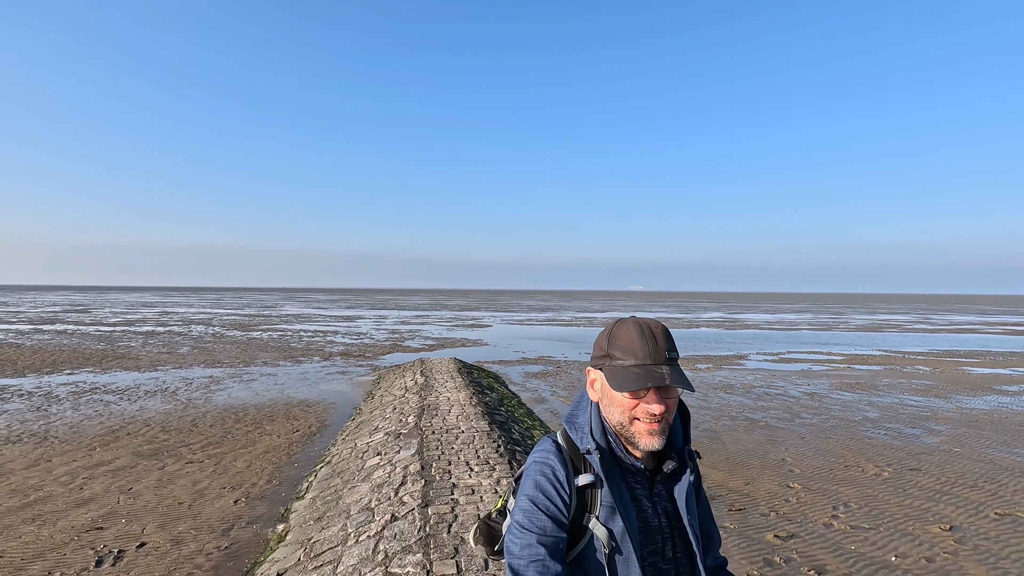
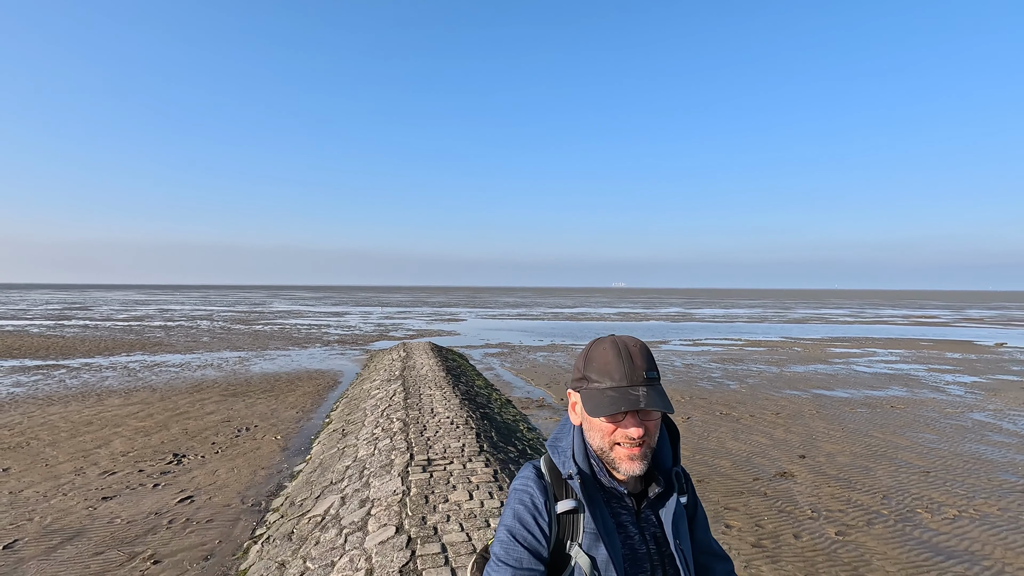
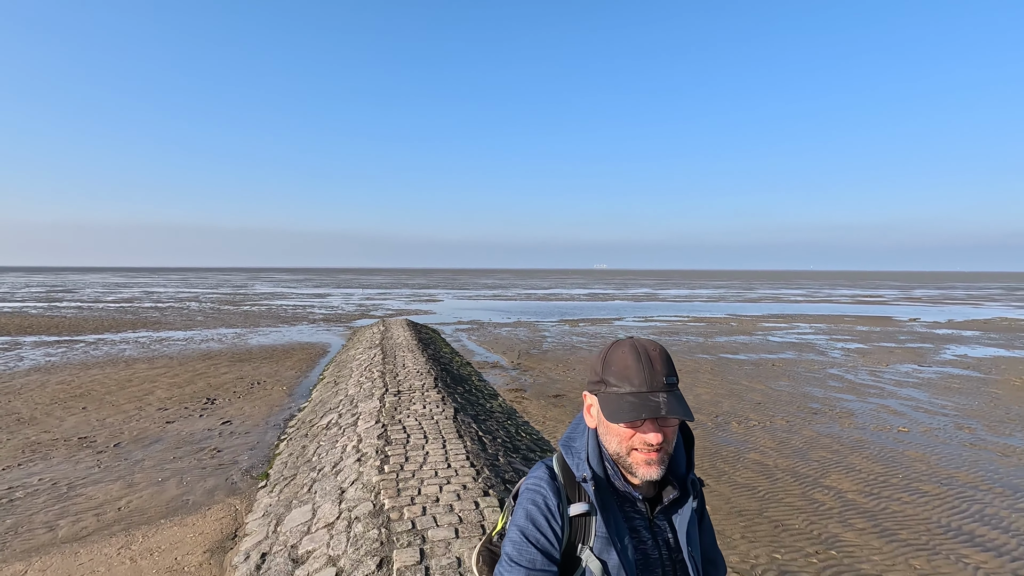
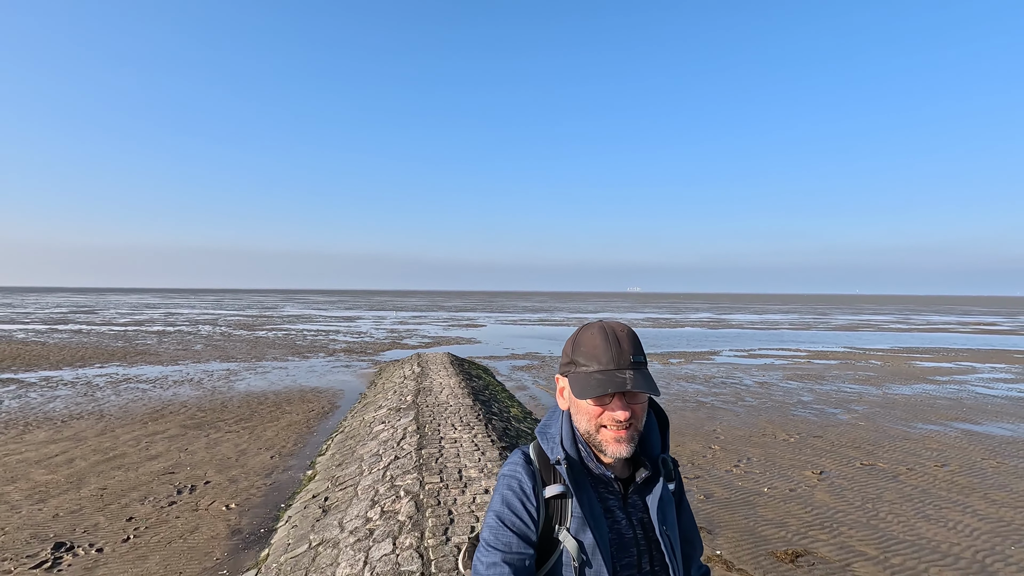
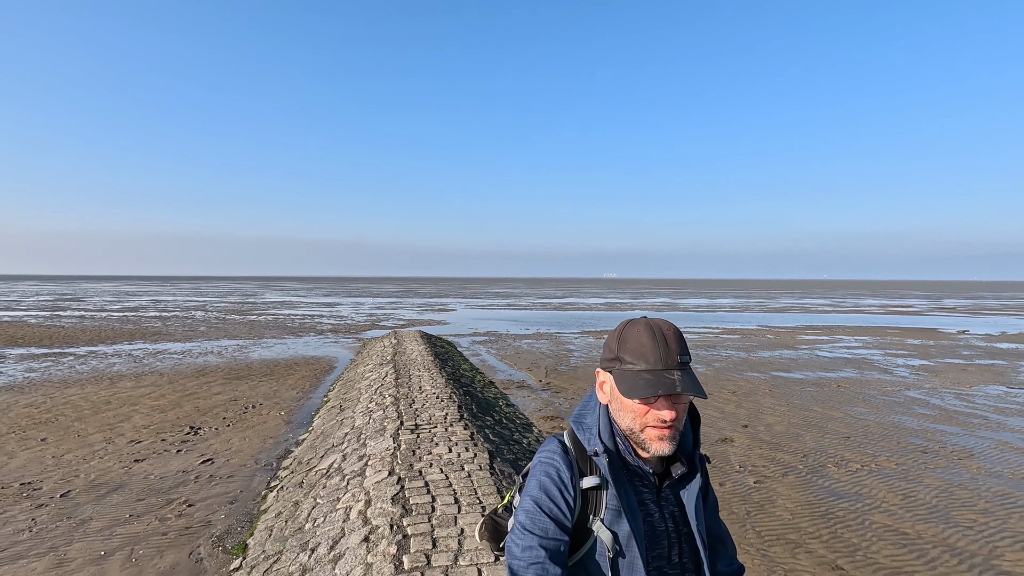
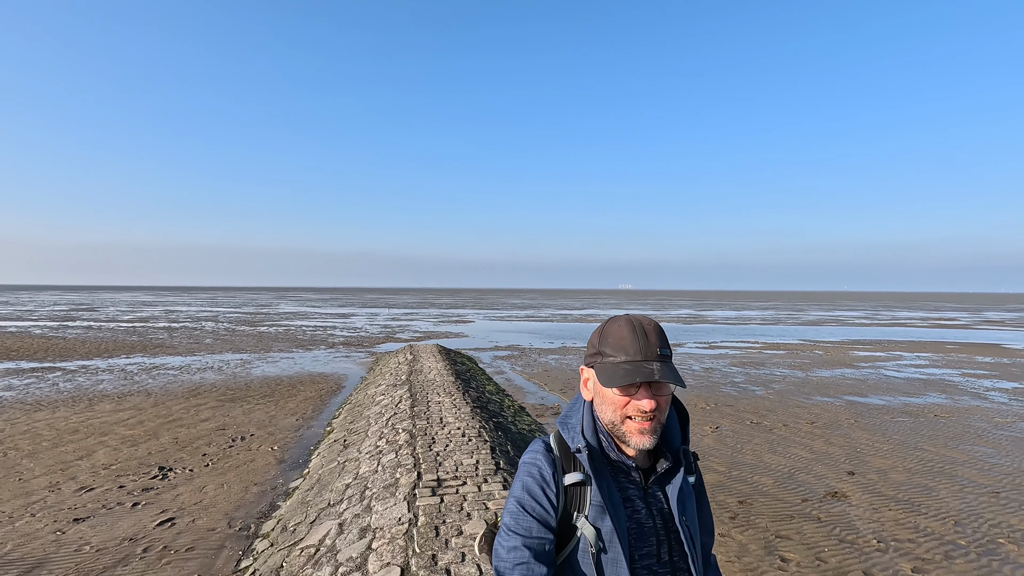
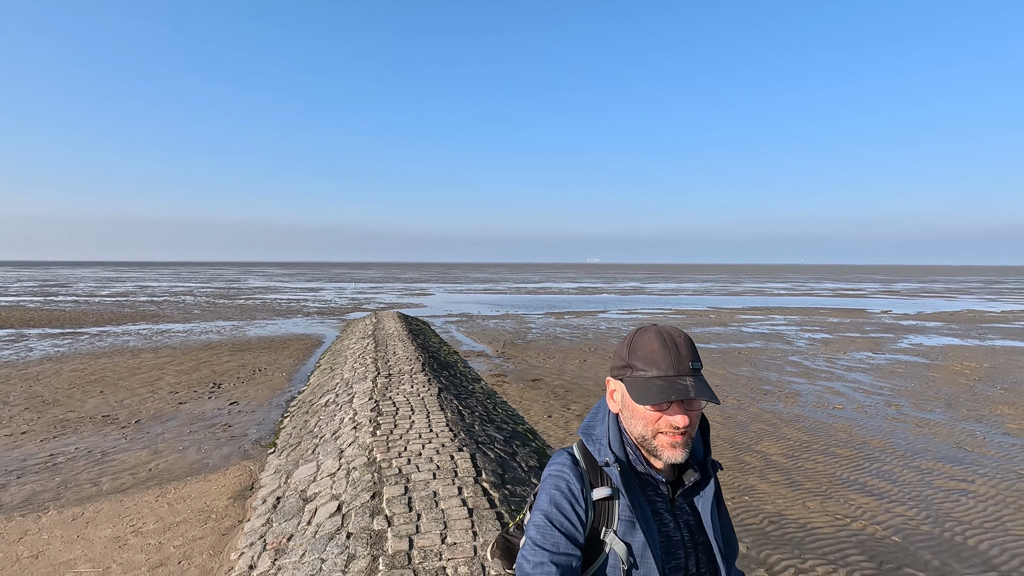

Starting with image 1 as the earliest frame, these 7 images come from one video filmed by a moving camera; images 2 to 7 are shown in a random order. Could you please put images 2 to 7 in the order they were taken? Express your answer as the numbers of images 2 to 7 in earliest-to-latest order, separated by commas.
4, 6, 2, 5, 3, 7
